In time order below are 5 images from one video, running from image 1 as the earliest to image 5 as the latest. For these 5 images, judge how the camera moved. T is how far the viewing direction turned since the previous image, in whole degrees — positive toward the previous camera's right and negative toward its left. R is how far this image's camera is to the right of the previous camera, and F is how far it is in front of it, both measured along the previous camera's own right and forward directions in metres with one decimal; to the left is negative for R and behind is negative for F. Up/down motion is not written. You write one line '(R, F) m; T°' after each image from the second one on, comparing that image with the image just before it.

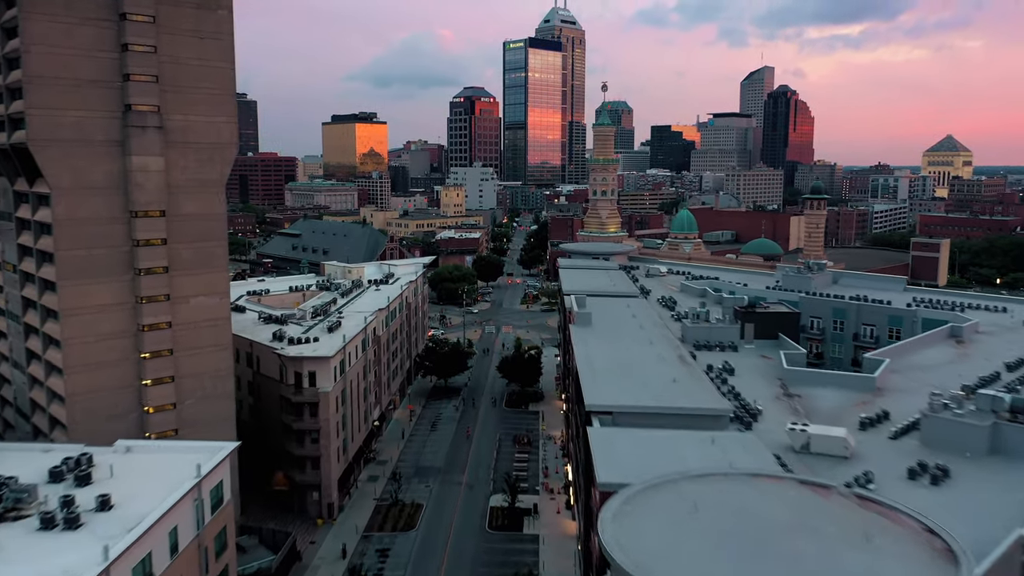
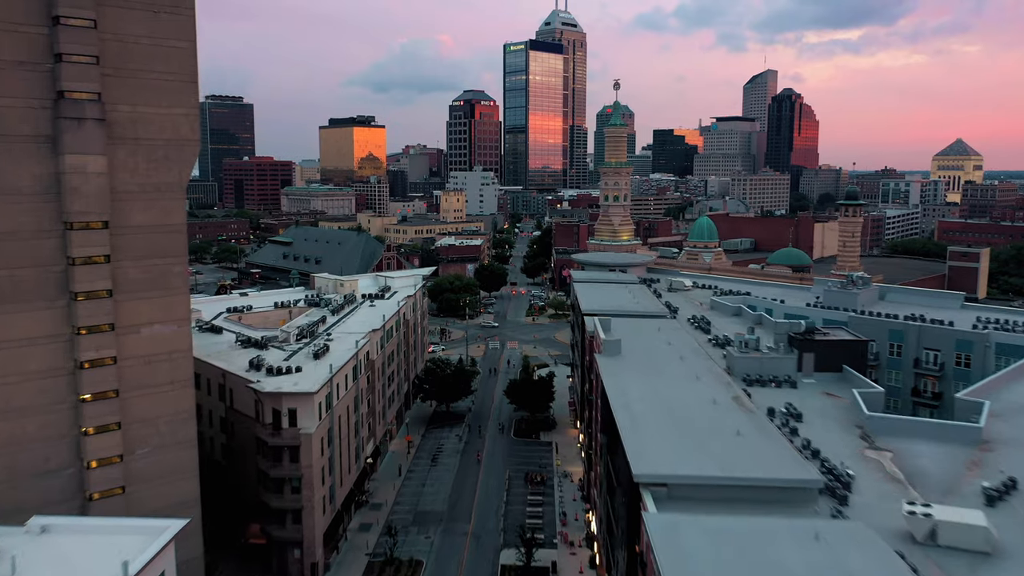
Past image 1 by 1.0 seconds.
(-0.8, +6.9) m; 0°
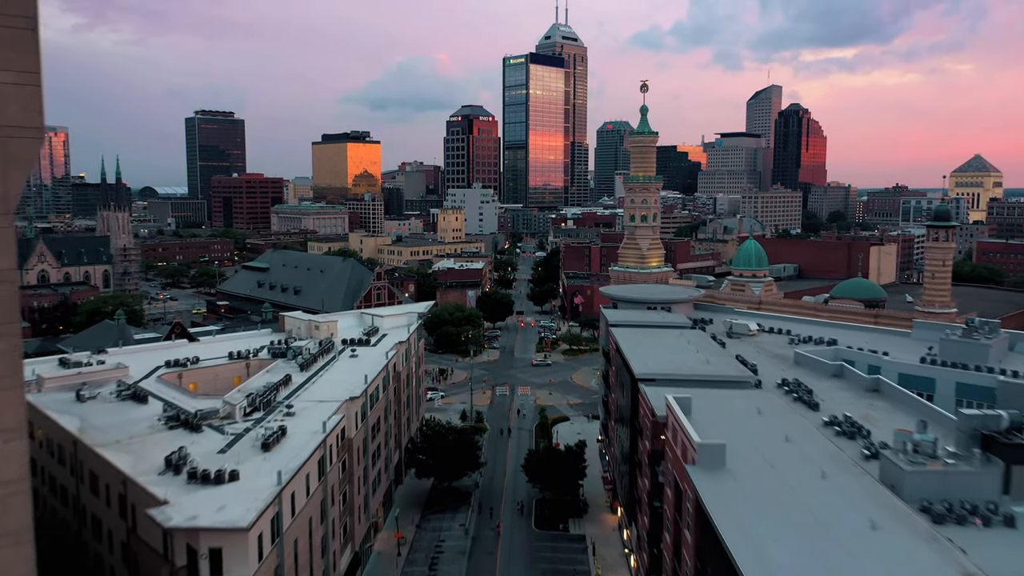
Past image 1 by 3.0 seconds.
(-1.4, +13.7) m; 0°
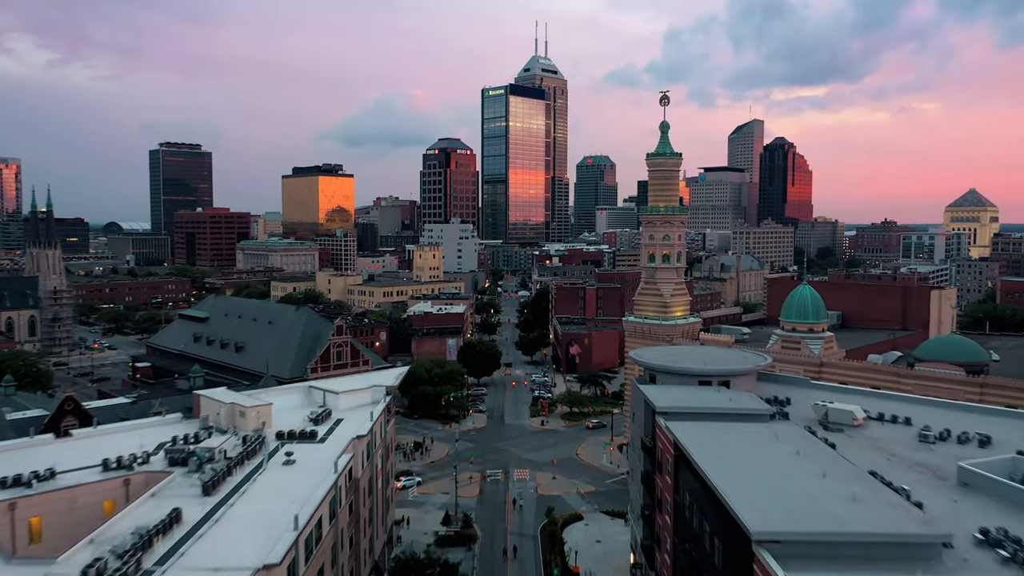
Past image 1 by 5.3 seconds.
(-1.3, +15.5) m; +2°
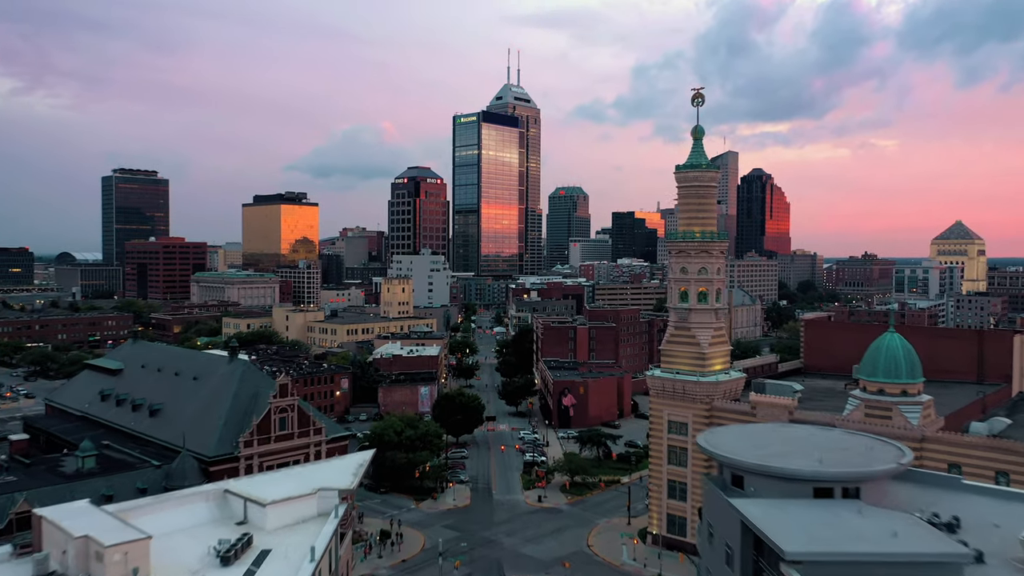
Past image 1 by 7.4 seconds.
(-1.8, +14.6) m; +2°
